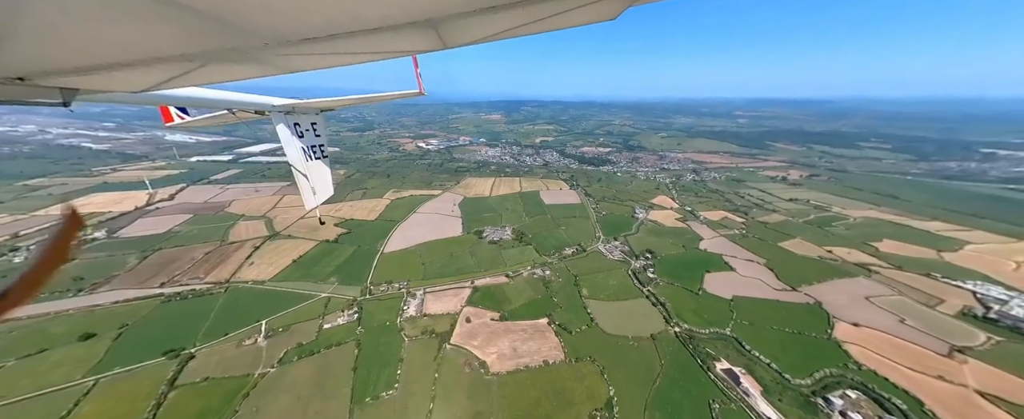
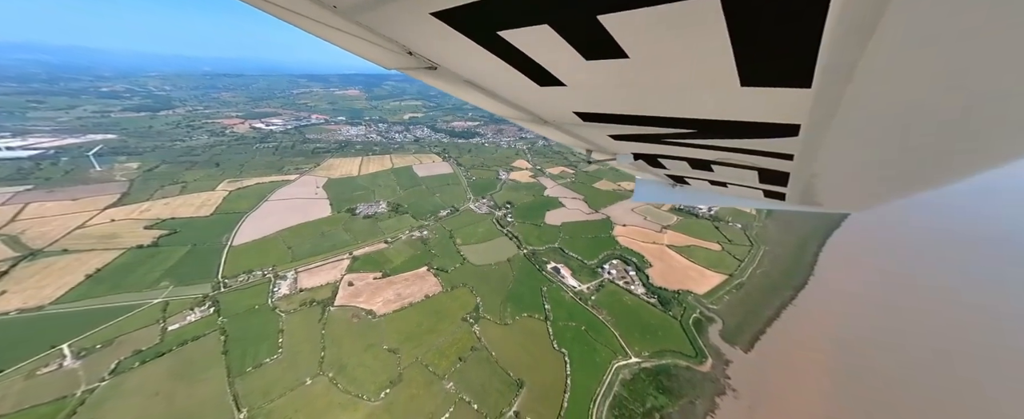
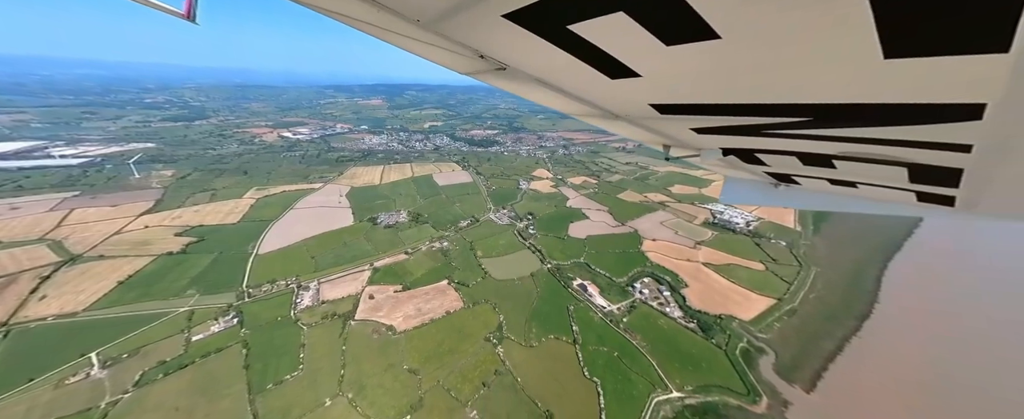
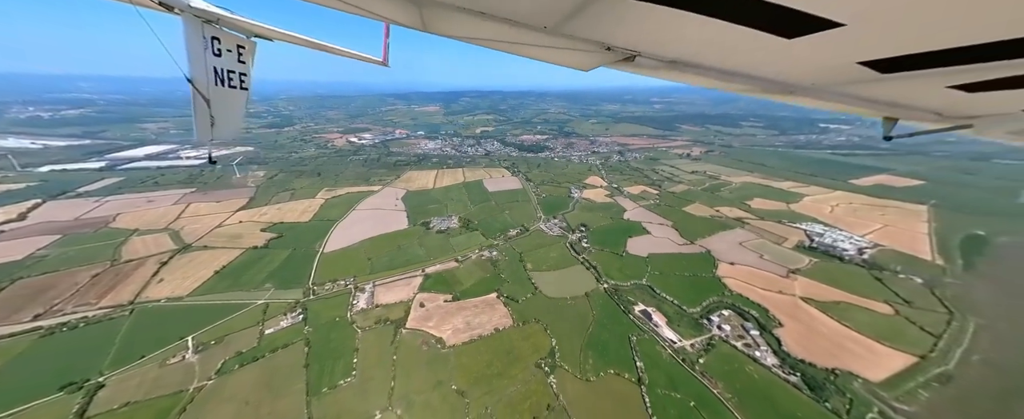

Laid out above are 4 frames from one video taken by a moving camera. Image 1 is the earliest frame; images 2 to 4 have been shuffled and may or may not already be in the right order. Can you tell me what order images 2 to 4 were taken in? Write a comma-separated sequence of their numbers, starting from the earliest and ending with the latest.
4, 3, 2
